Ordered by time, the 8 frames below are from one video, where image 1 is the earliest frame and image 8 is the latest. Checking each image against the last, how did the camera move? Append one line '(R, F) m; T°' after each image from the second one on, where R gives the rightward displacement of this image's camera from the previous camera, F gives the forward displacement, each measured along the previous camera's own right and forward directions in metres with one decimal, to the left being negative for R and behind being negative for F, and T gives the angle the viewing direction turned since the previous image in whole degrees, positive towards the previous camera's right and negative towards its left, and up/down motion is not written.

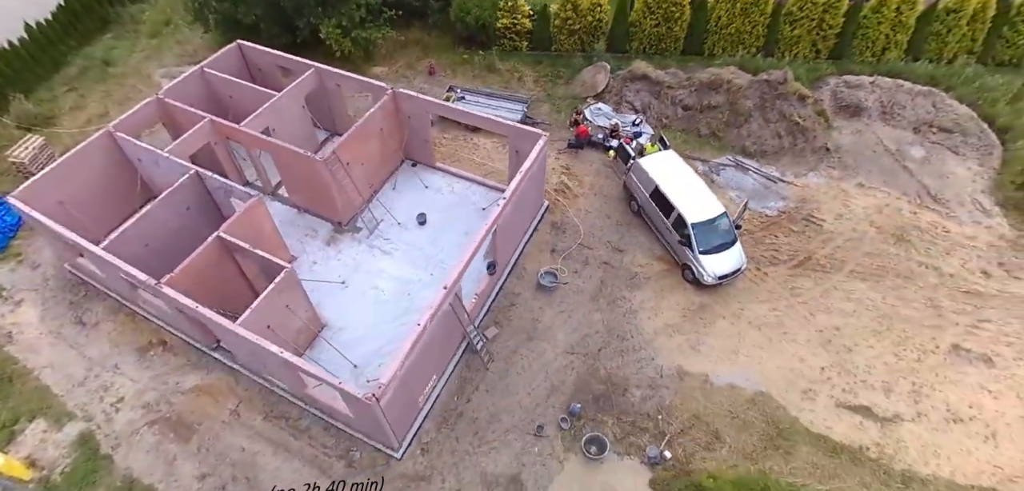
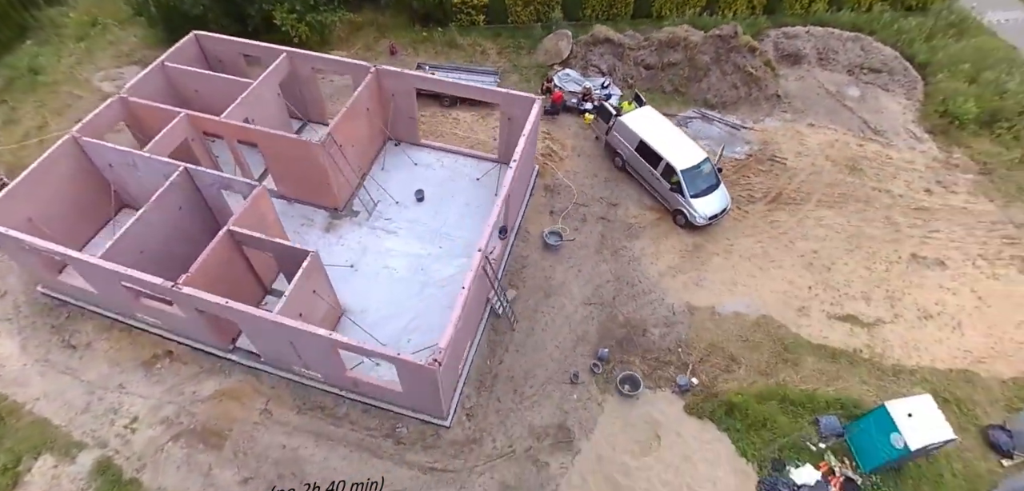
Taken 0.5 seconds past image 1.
(-2.0, -0.2) m; +7°
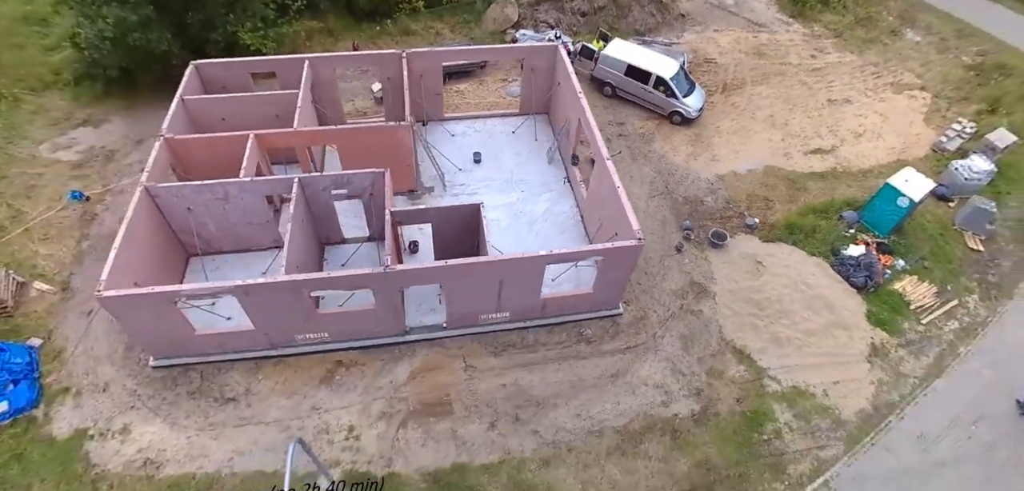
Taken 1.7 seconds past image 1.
(-7.0, -0.8) m; +17°
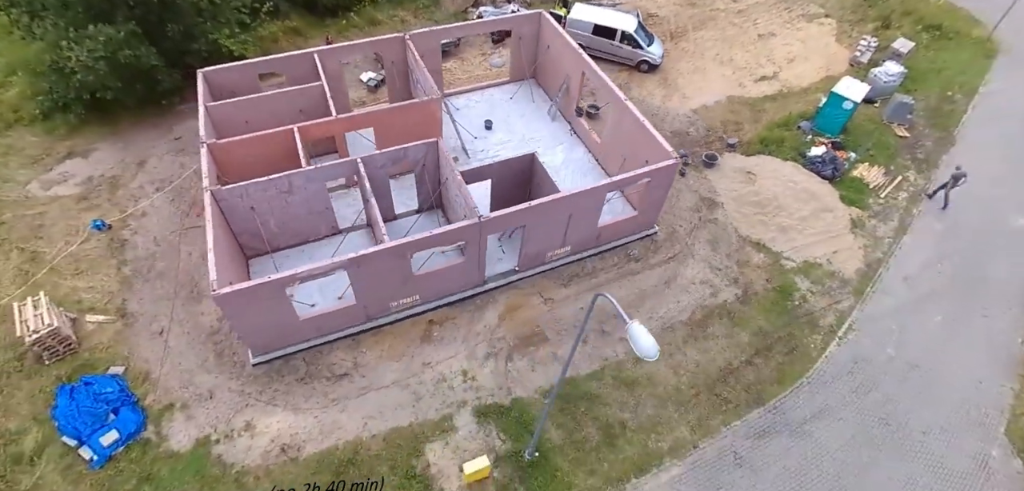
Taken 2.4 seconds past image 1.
(-3.8, -1.1) m; +9°
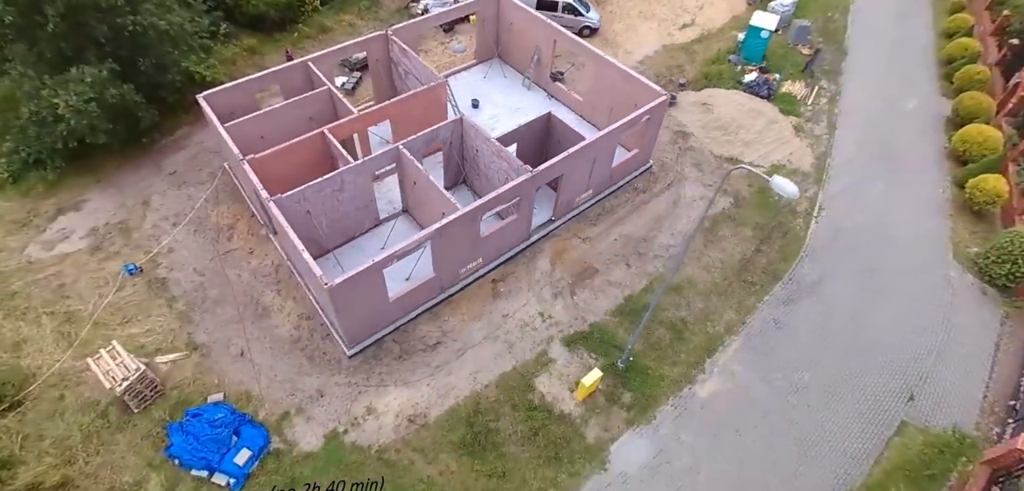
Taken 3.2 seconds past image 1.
(-3.8, -1.1) m; +10°
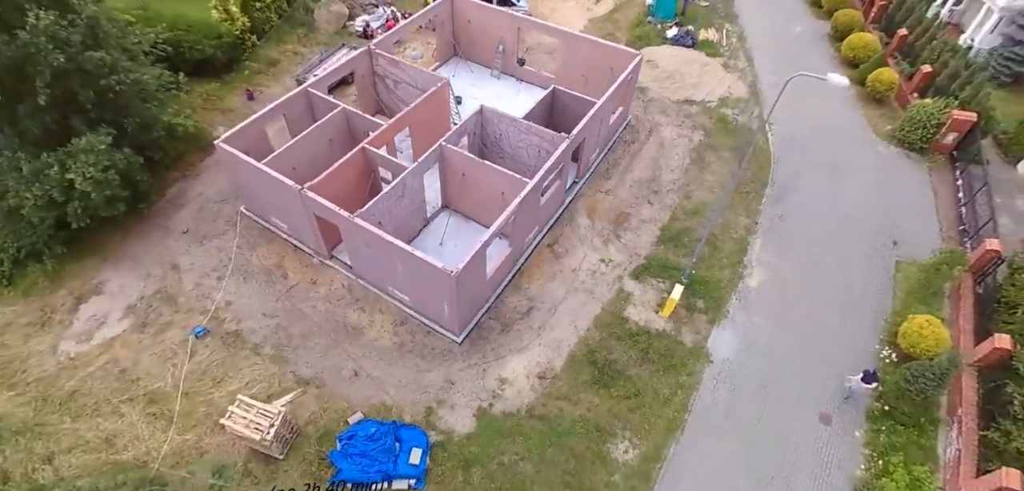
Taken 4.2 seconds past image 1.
(-5.0, -0.8) m; +12°
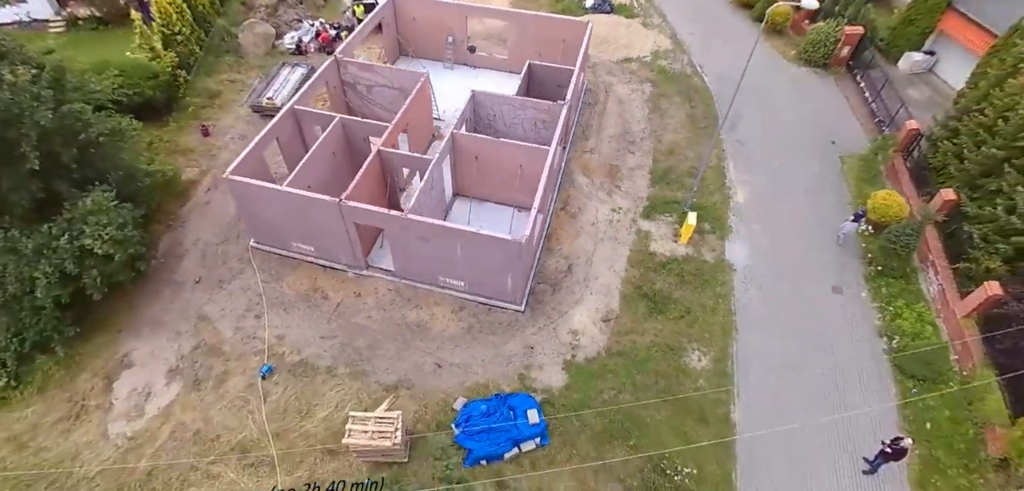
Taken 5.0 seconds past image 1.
(-4.0, -0.5) m; +11°
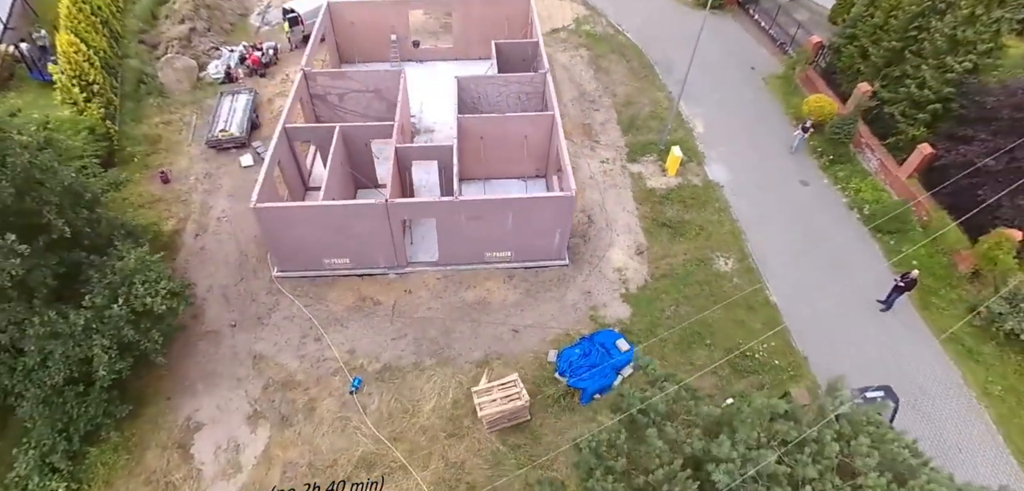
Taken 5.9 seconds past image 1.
(-4.3, -0.3) m; +12°
